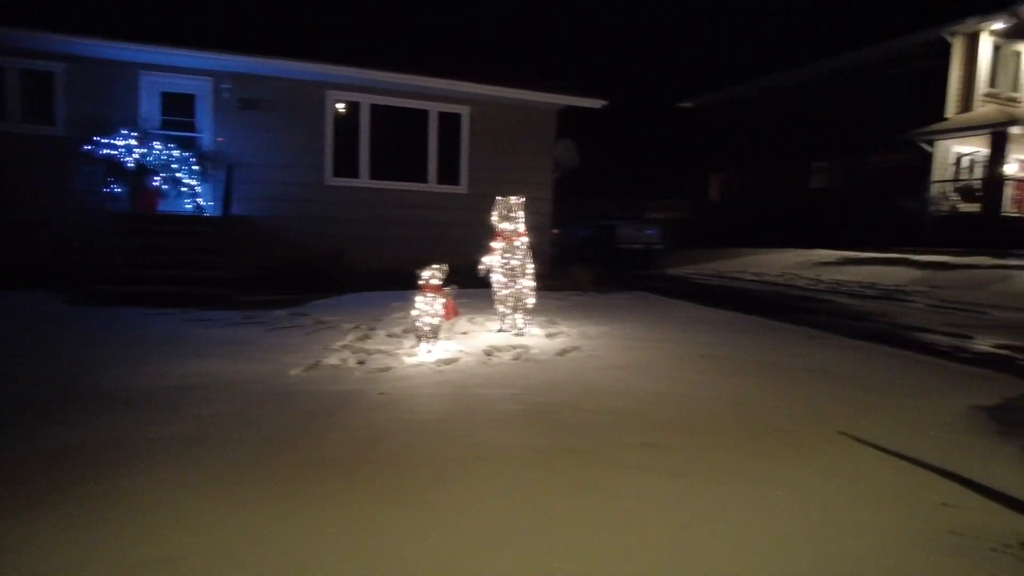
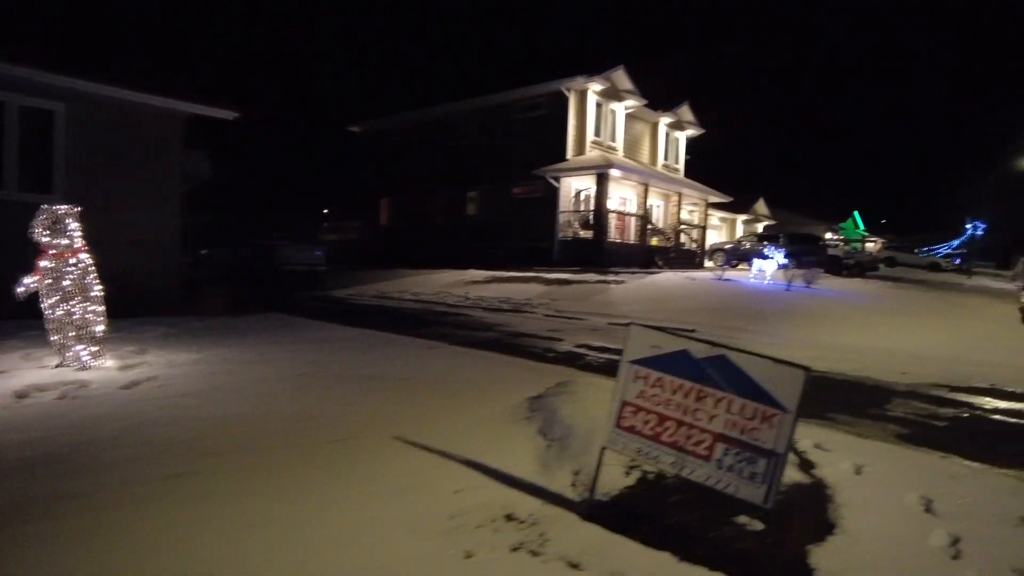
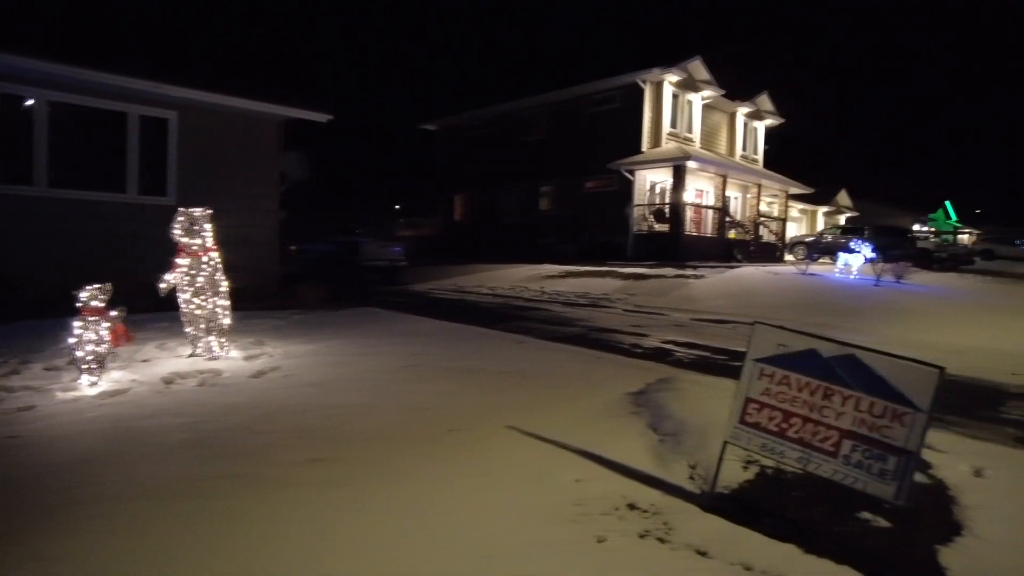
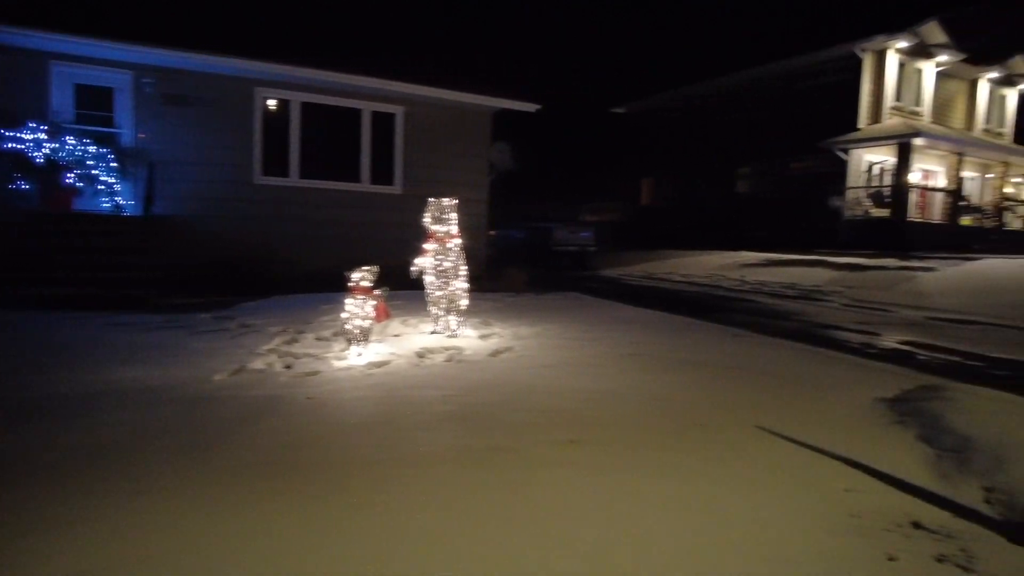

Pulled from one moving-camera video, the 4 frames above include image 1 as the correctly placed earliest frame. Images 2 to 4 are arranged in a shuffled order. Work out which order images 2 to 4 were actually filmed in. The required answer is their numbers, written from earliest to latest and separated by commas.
4, 3, 2
